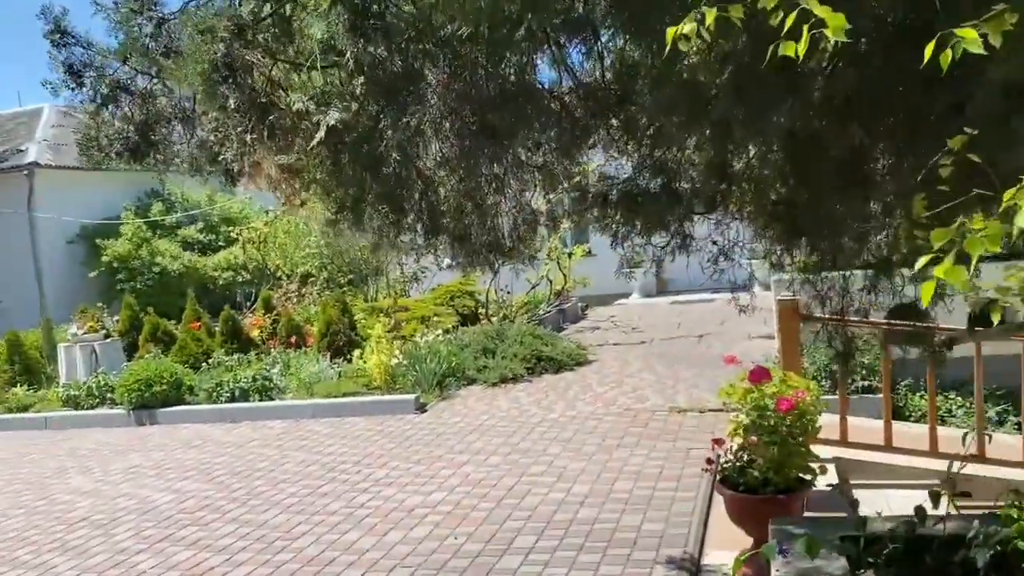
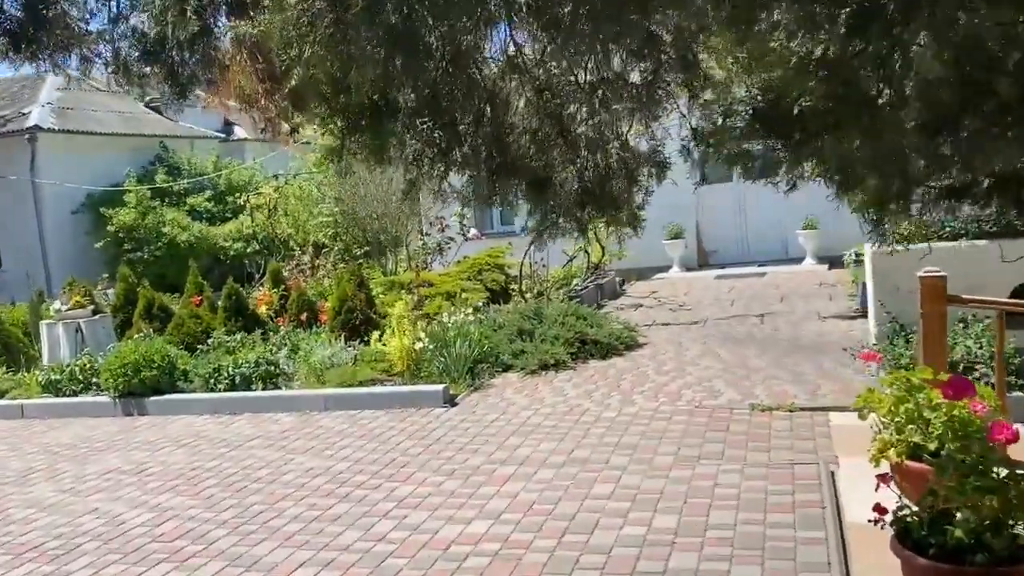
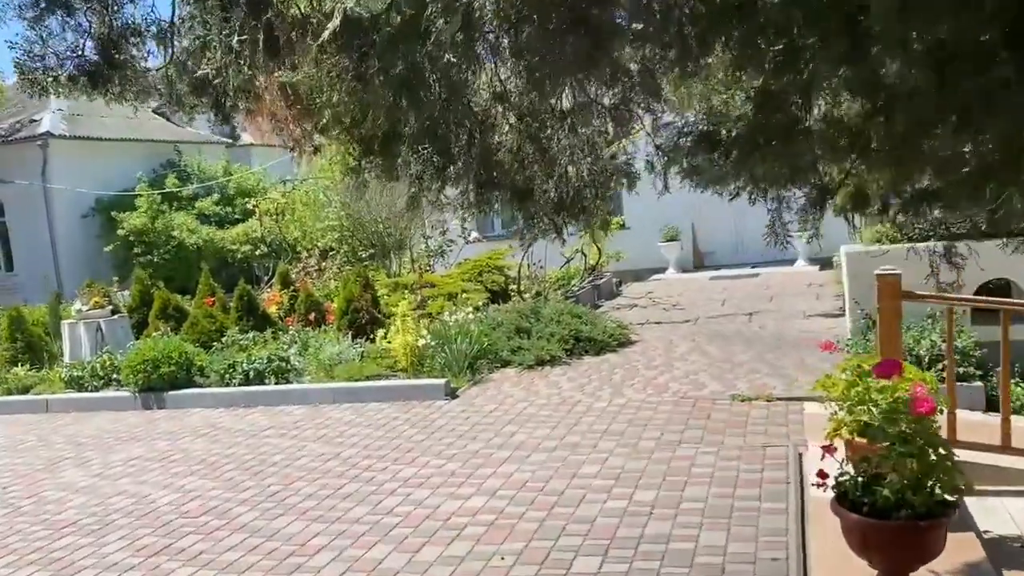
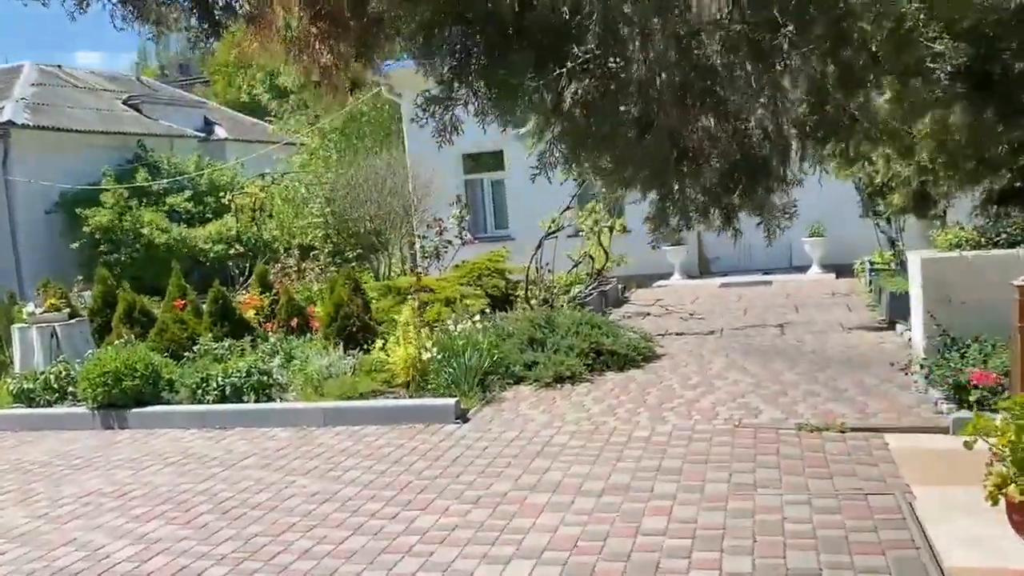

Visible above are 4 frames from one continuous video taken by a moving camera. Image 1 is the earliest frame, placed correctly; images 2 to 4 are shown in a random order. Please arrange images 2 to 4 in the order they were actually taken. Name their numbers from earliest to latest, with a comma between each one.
3, 2, 4
